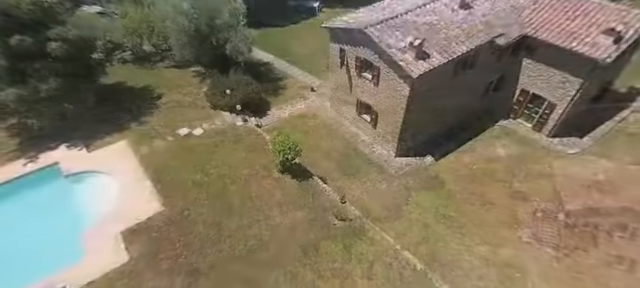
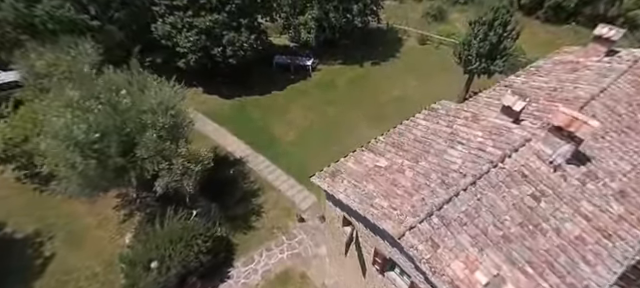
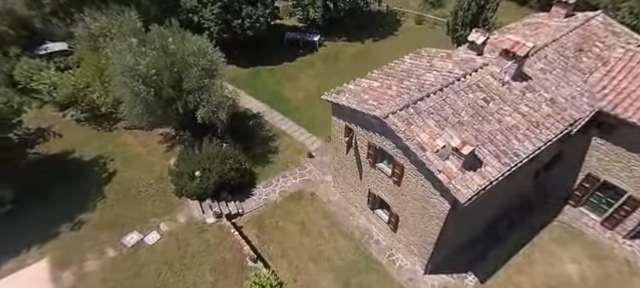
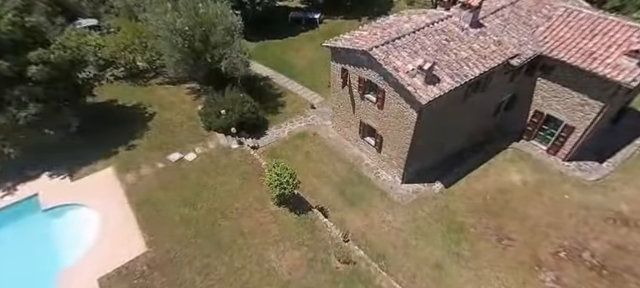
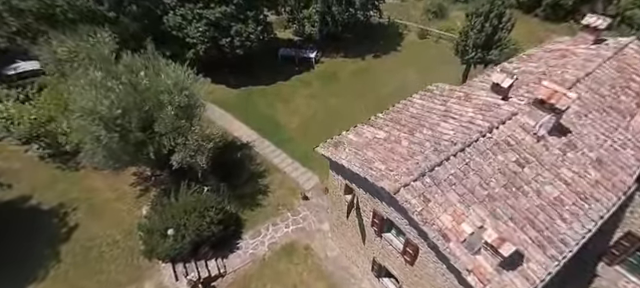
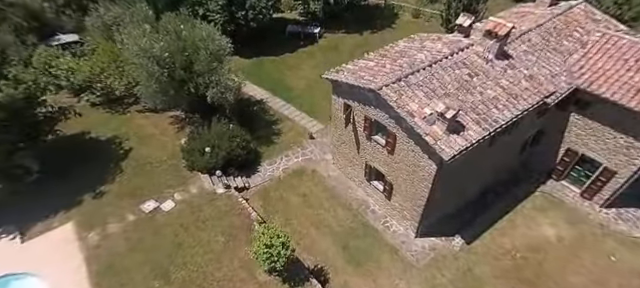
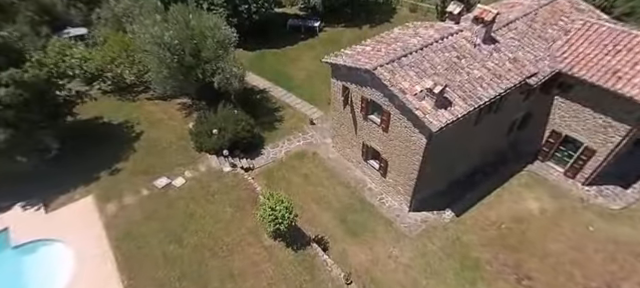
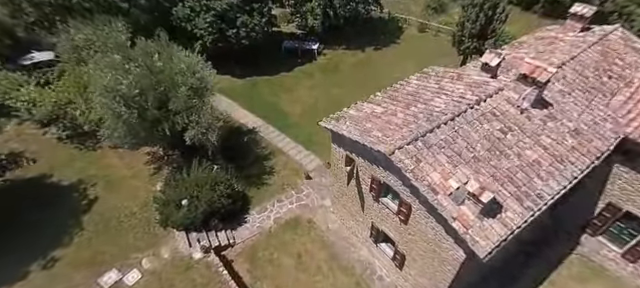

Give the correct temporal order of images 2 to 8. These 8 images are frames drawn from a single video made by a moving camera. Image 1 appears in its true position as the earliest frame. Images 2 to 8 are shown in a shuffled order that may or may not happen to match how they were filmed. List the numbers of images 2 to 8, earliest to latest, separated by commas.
4, 7, 6, 3, 8, 5, 2
